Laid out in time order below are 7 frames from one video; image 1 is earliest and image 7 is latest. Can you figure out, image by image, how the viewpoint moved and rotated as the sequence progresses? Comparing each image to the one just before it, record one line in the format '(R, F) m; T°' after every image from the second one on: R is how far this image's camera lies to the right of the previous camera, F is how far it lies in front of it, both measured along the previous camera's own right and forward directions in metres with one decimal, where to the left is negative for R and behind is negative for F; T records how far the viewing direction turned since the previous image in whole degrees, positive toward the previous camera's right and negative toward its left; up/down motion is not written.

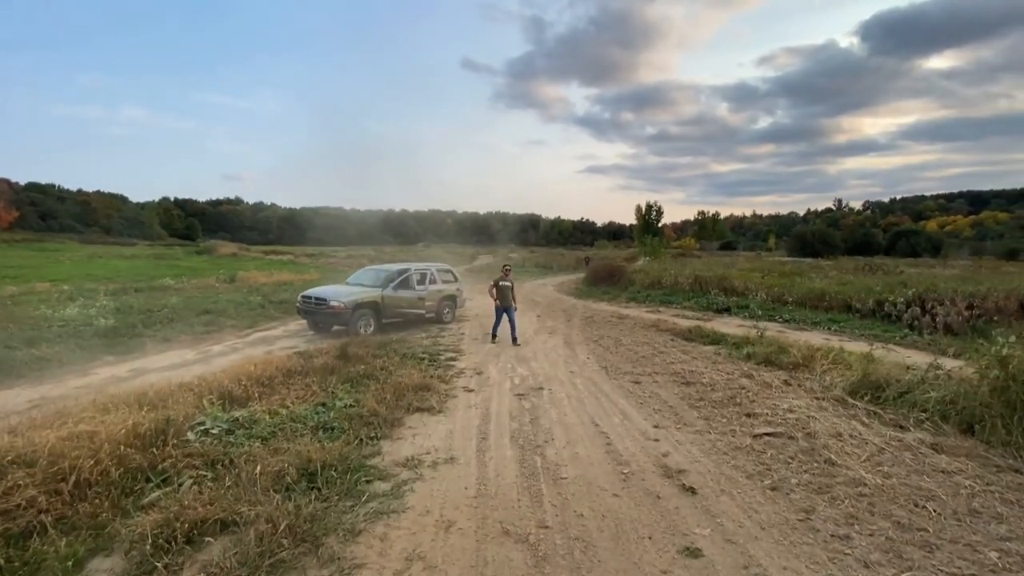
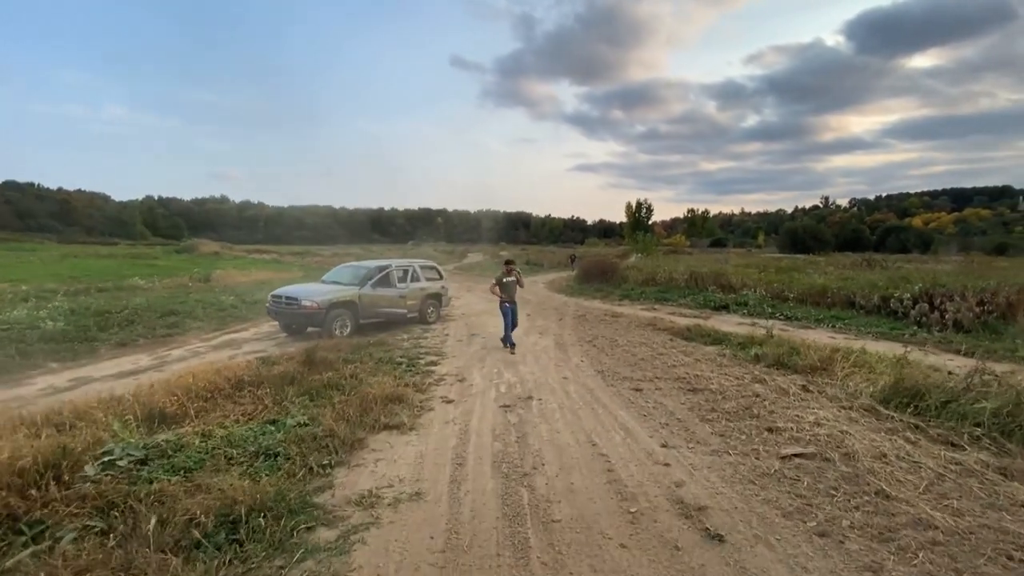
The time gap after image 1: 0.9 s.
(+0.1, +1.0) m; +1°
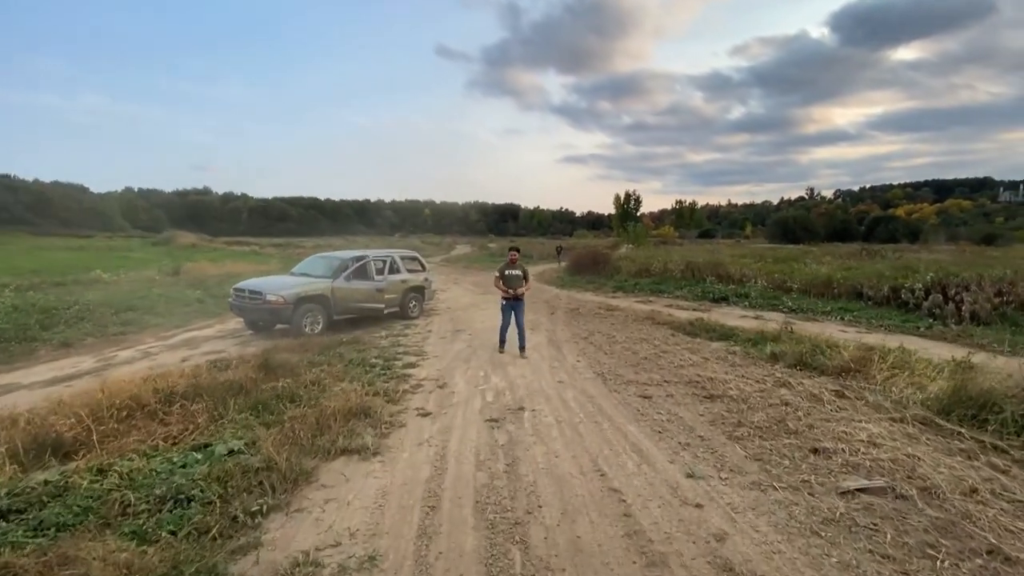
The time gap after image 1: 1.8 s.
(0.0, +1.1) m; +1°
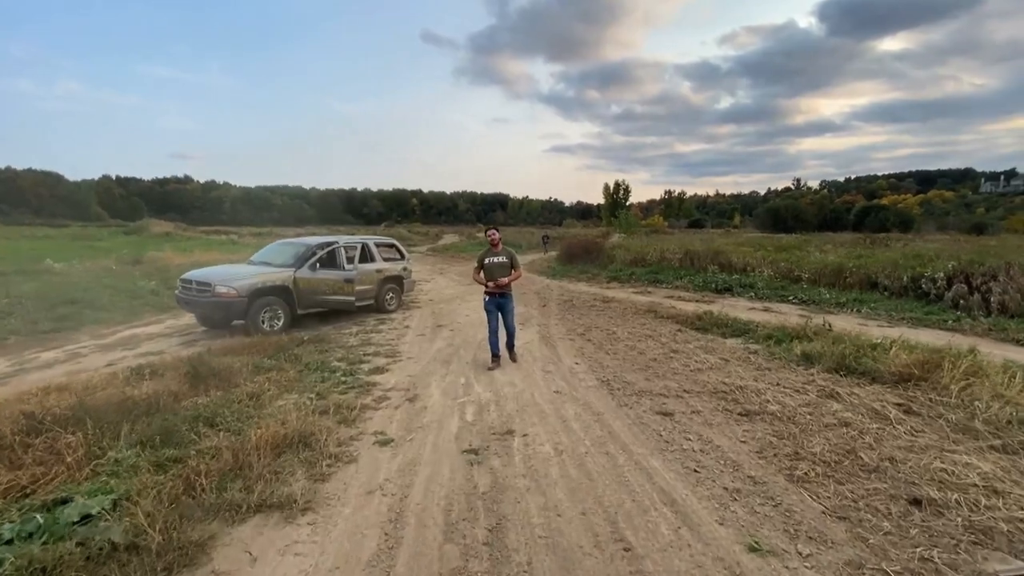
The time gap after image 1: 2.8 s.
(0.0, +1.3) m; +1°
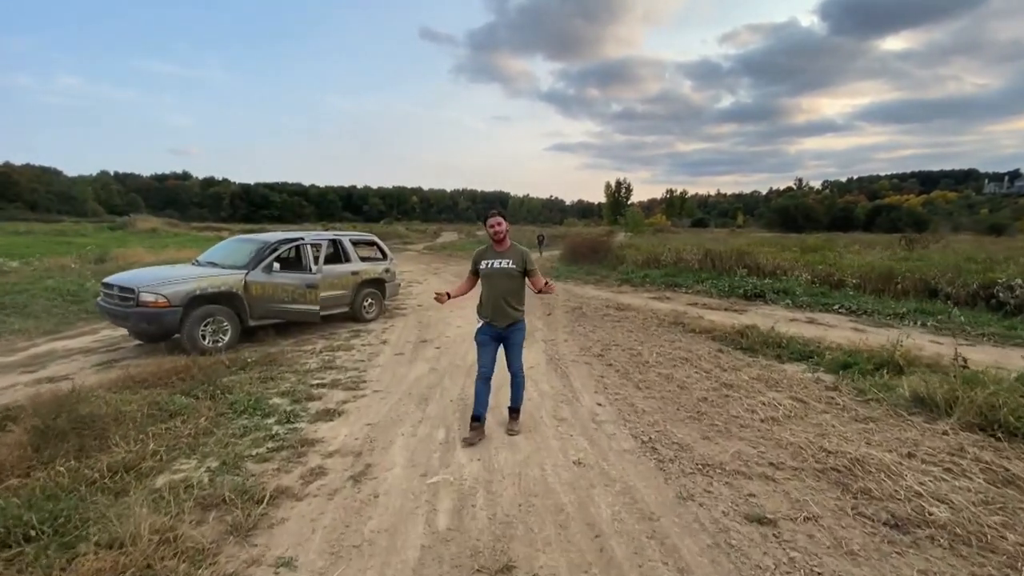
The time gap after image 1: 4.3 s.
(0.0, +2.0) m; 0°
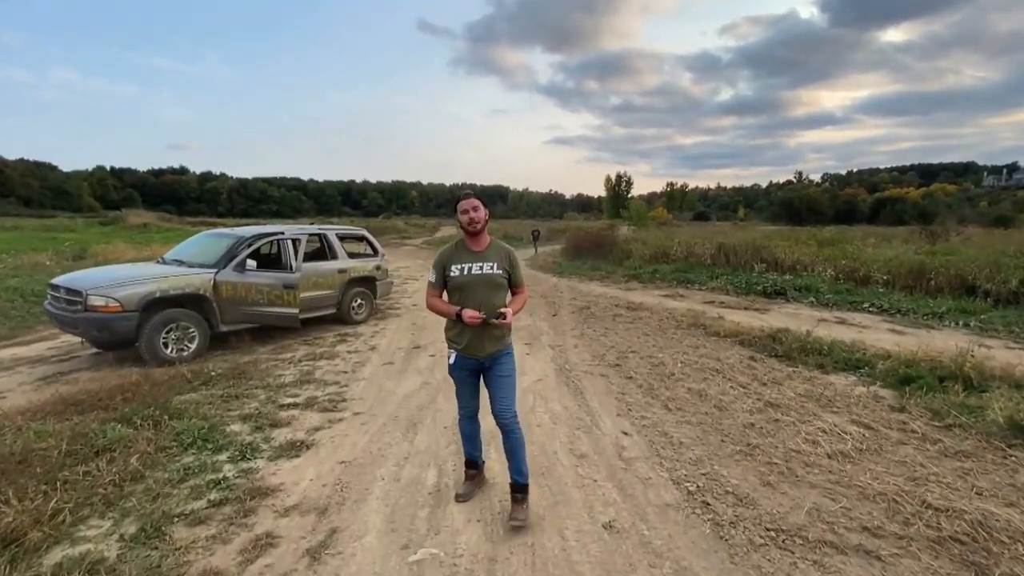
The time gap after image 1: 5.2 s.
(-0.1, +1.0) m; 0°
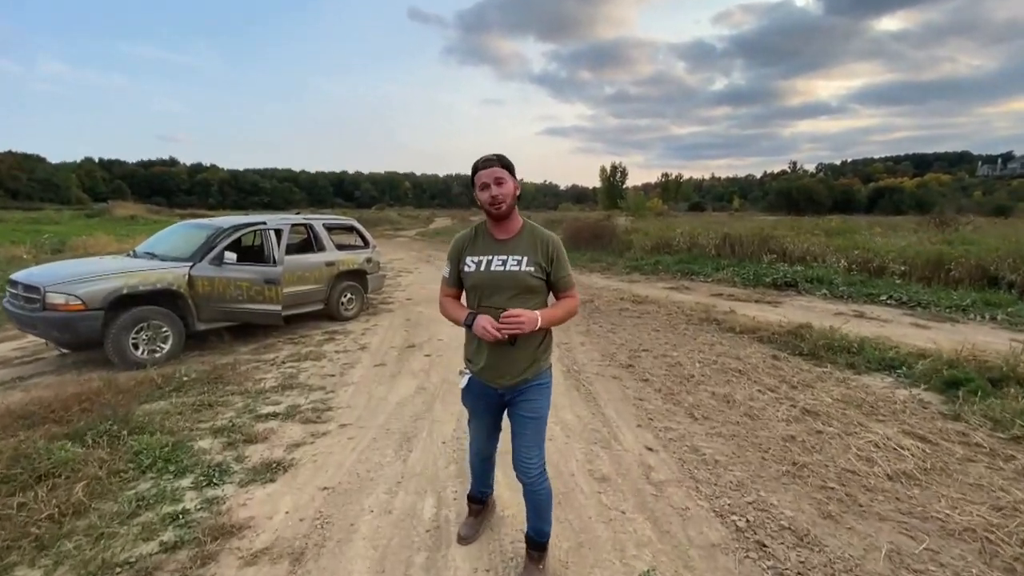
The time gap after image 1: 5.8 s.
(-0.1, +0.6) m; +1°
